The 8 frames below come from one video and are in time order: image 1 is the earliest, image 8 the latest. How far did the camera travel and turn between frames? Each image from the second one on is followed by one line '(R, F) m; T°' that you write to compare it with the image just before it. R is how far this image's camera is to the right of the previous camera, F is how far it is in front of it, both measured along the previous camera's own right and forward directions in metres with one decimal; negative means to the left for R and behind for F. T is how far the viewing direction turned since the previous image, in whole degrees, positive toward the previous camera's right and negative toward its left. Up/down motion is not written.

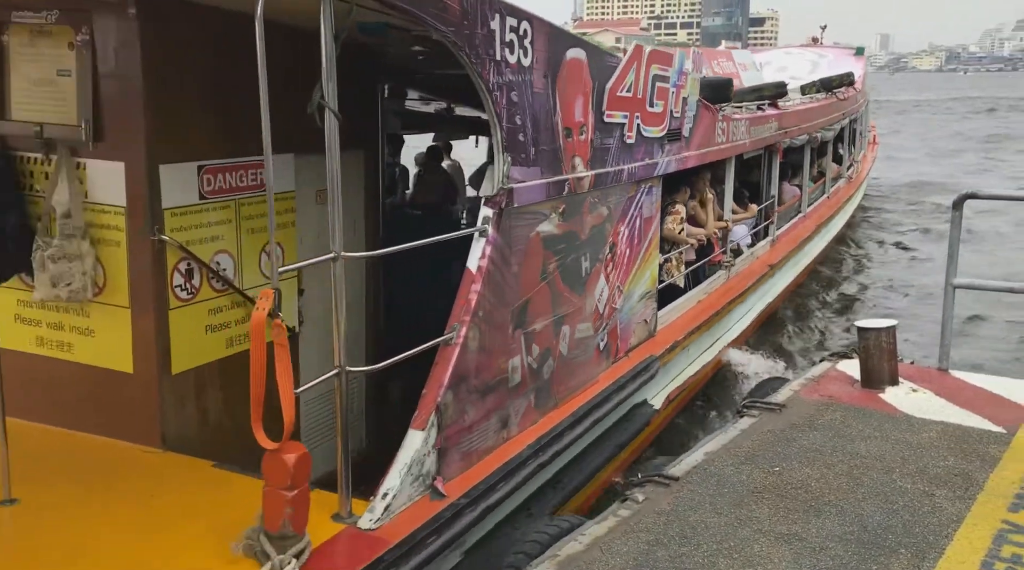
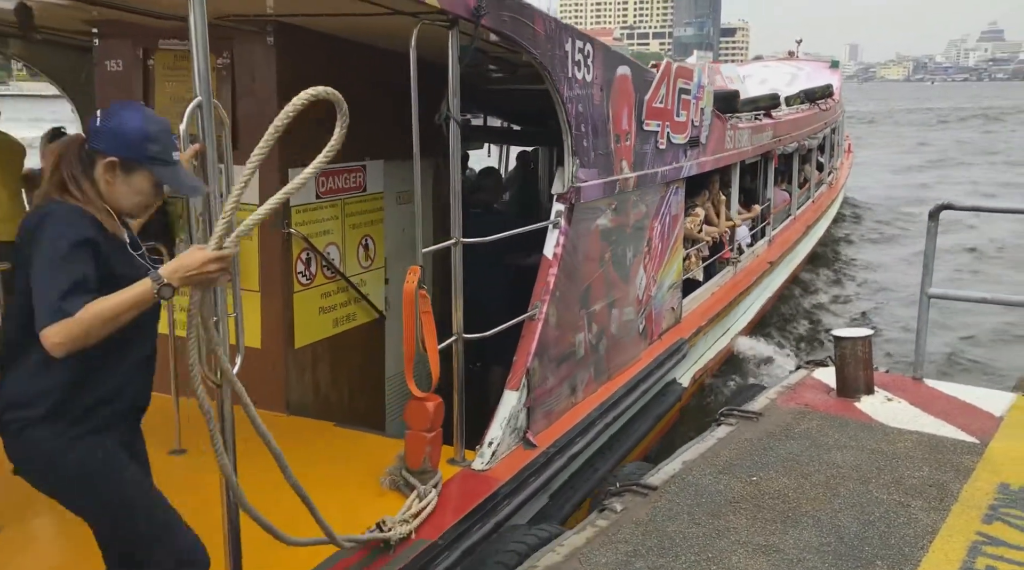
(-0.4, -0.6) m; +1°
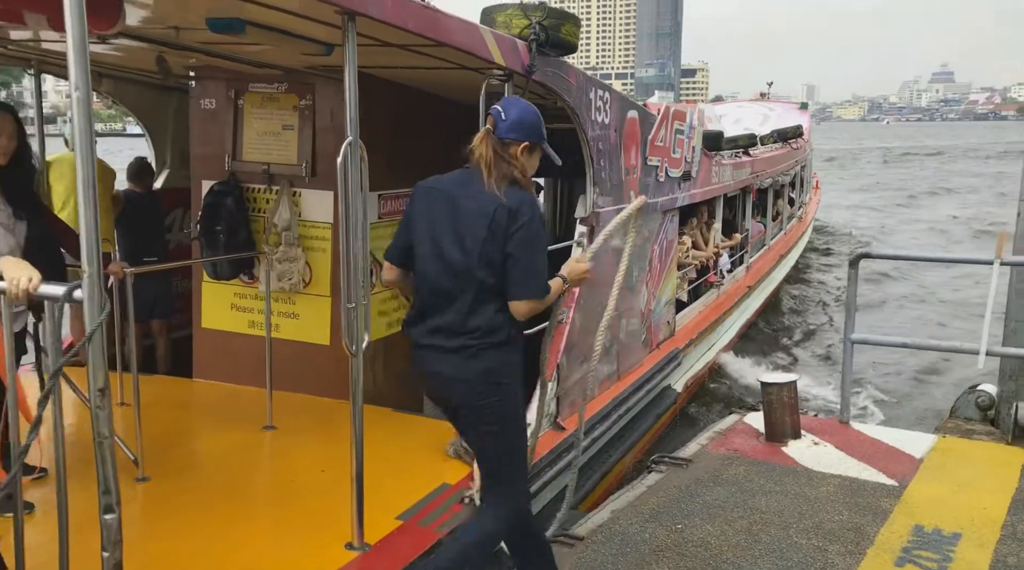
(-0.3, -0.8) m; +2°
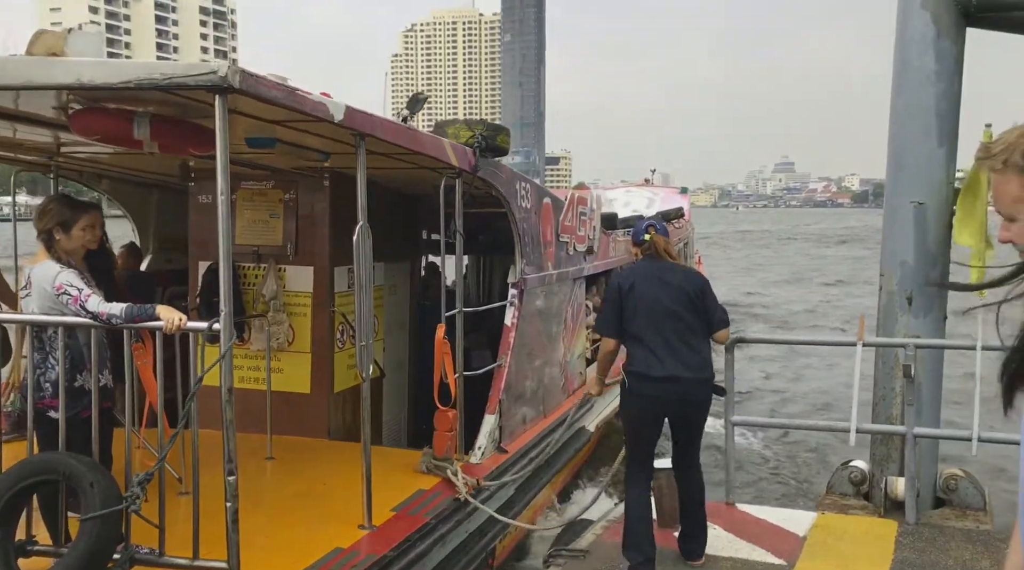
(-0.3, -1.2) m; +6°
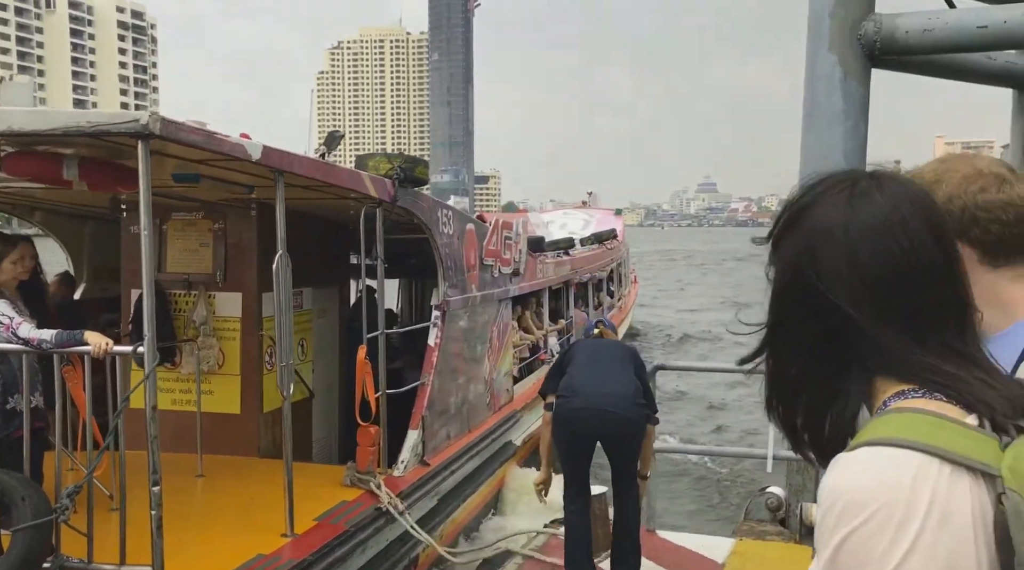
(+0.2, -0.4) m; +3°
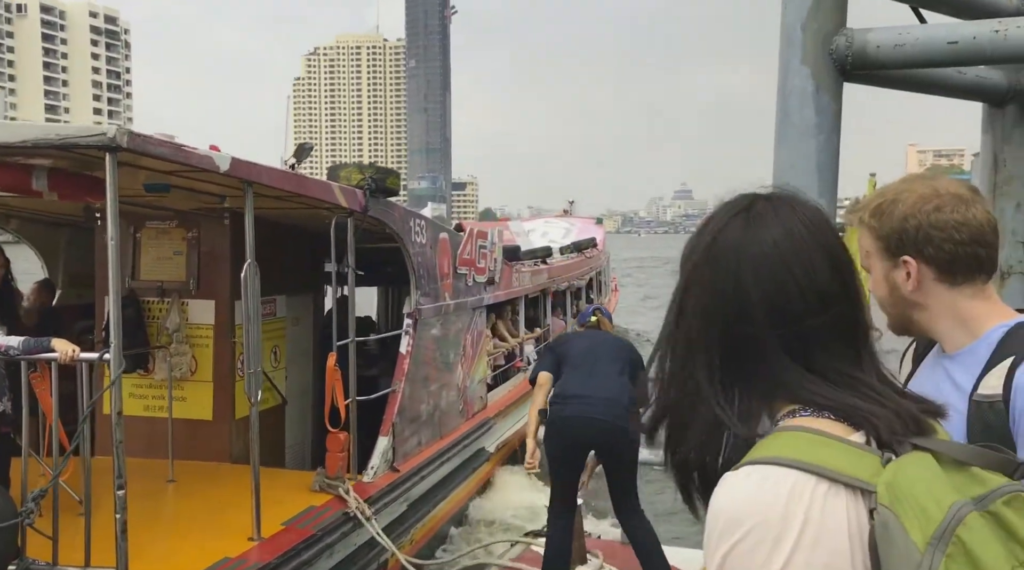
(+0.1, -0.1) m; +1°
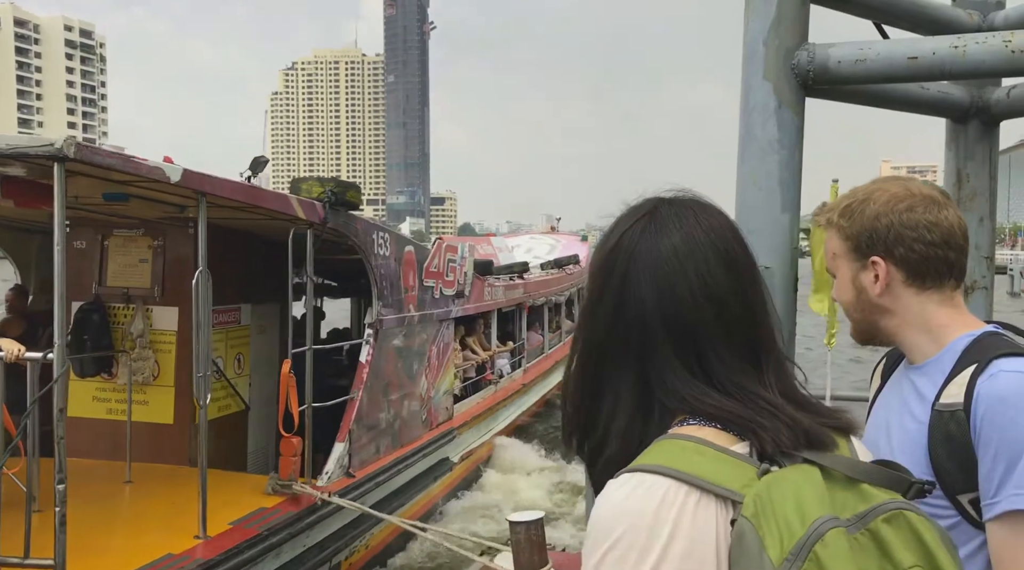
(+0.3, -0.2) m; 0°
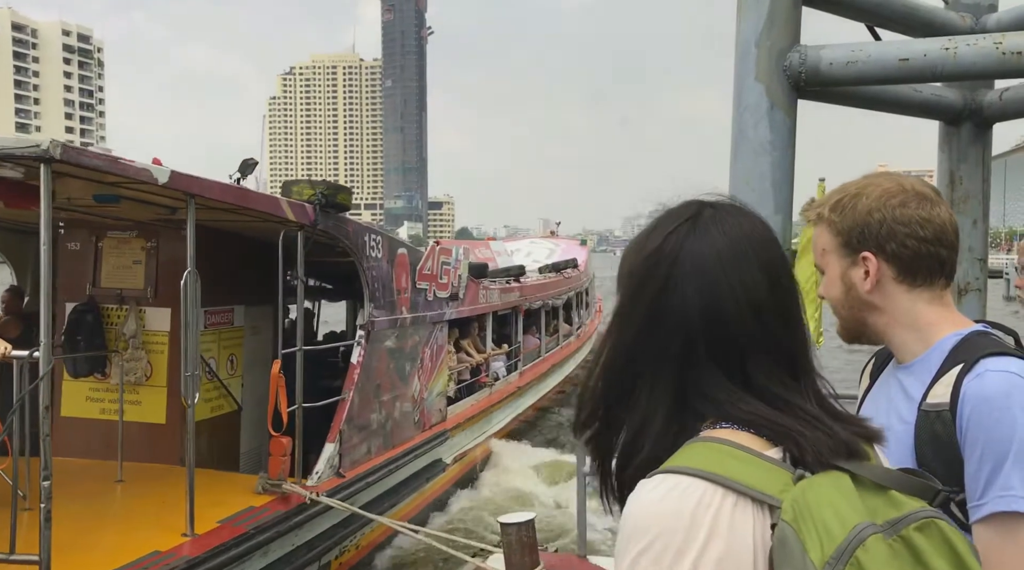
(+0.1, -0.1) m; 0°
